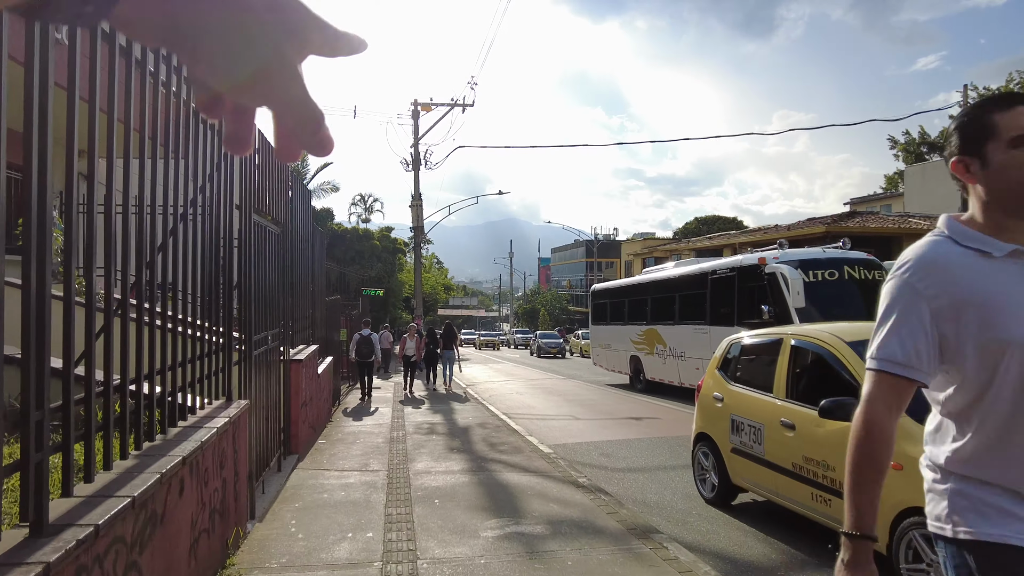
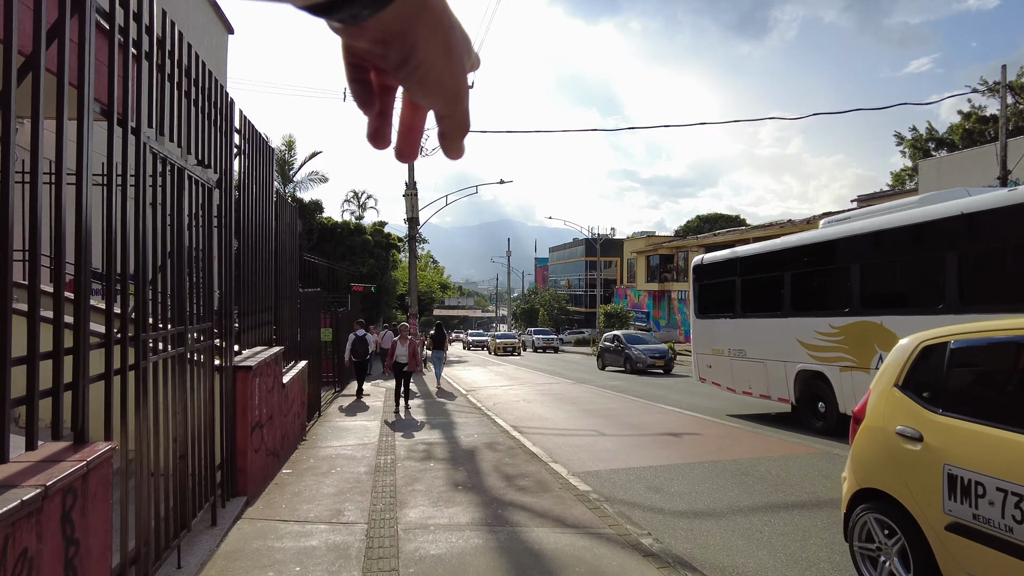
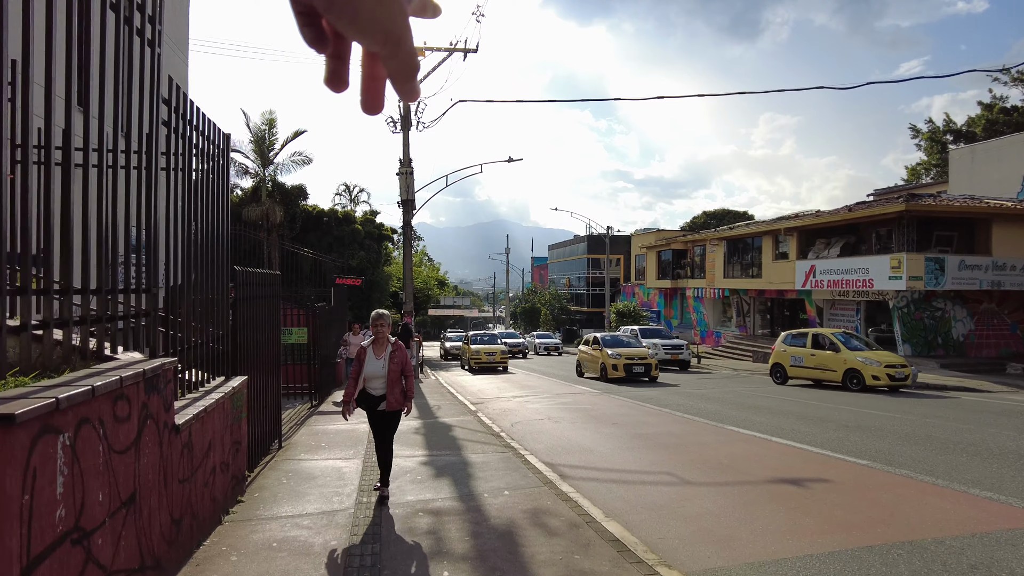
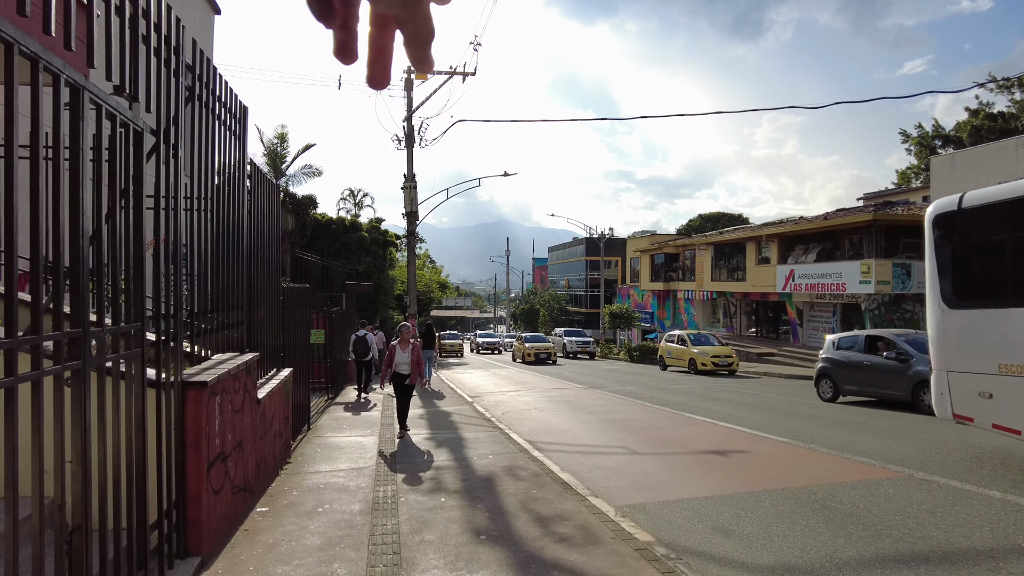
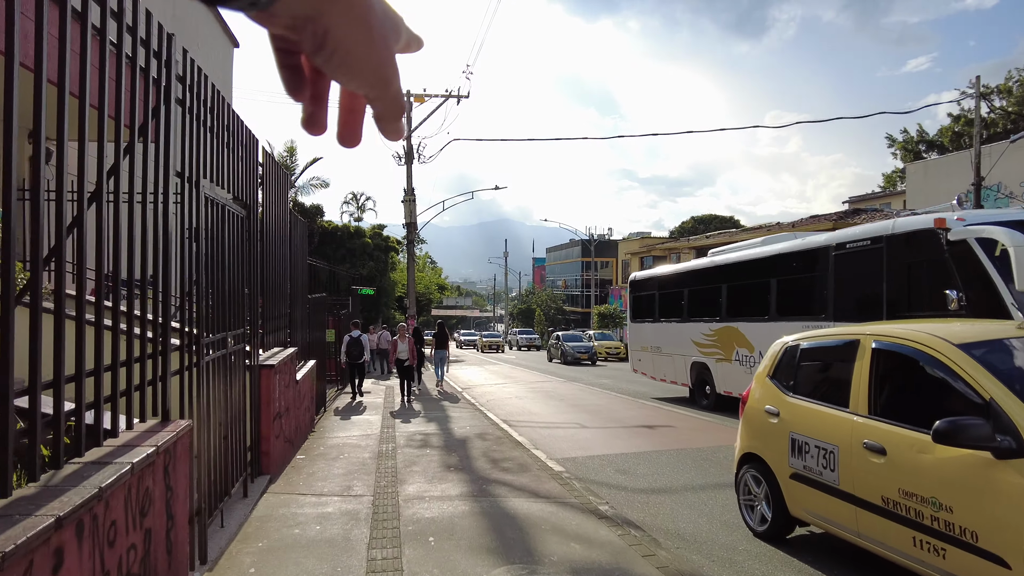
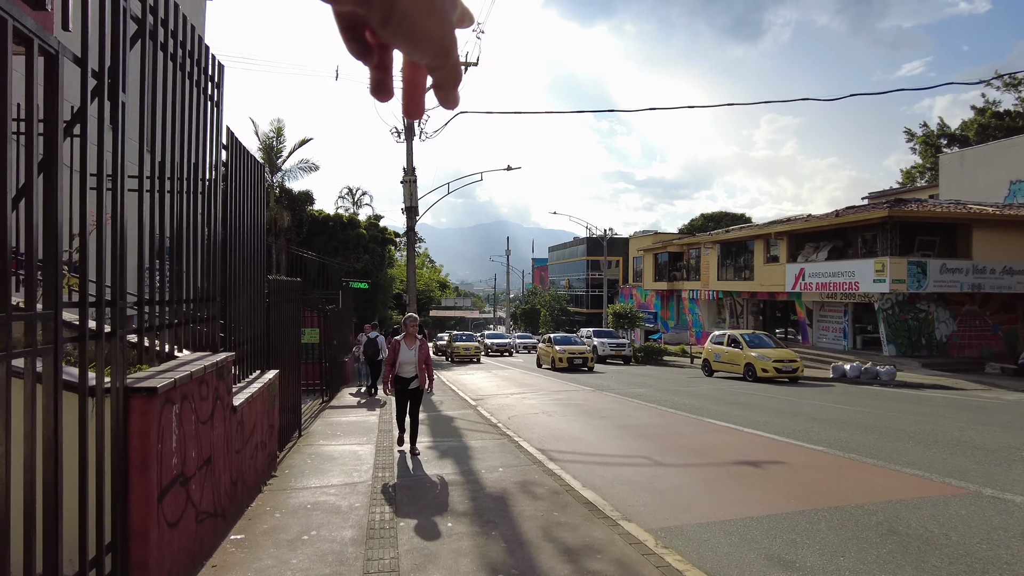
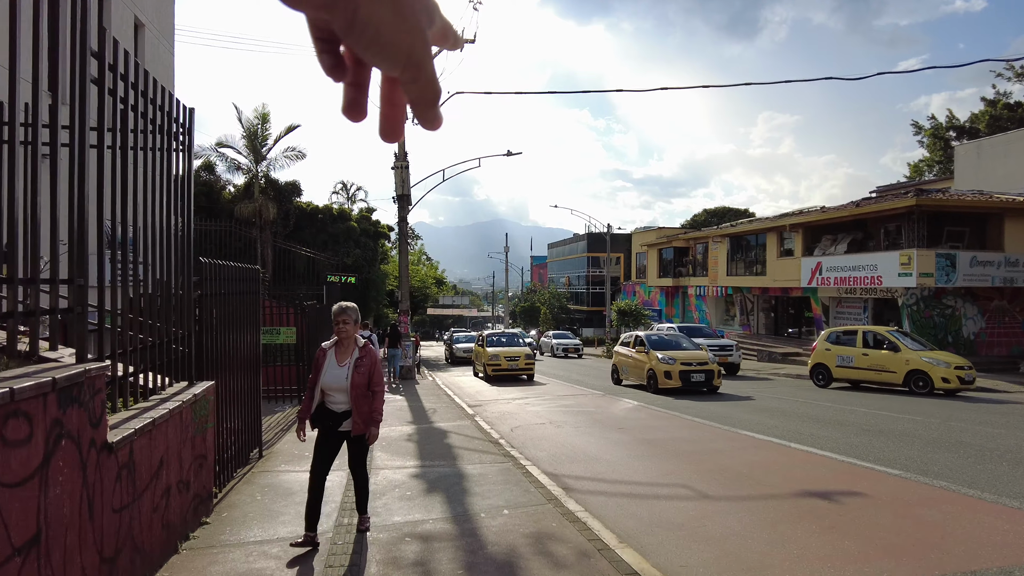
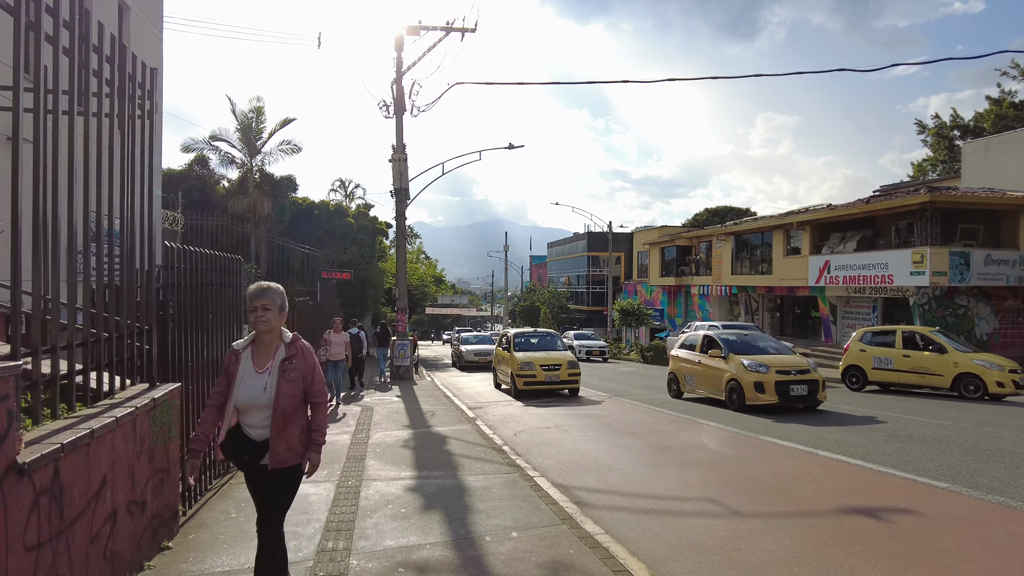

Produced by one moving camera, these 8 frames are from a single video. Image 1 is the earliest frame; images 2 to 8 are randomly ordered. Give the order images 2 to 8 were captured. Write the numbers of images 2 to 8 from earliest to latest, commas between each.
5, 2, 4, 6, 3, 7, 8
